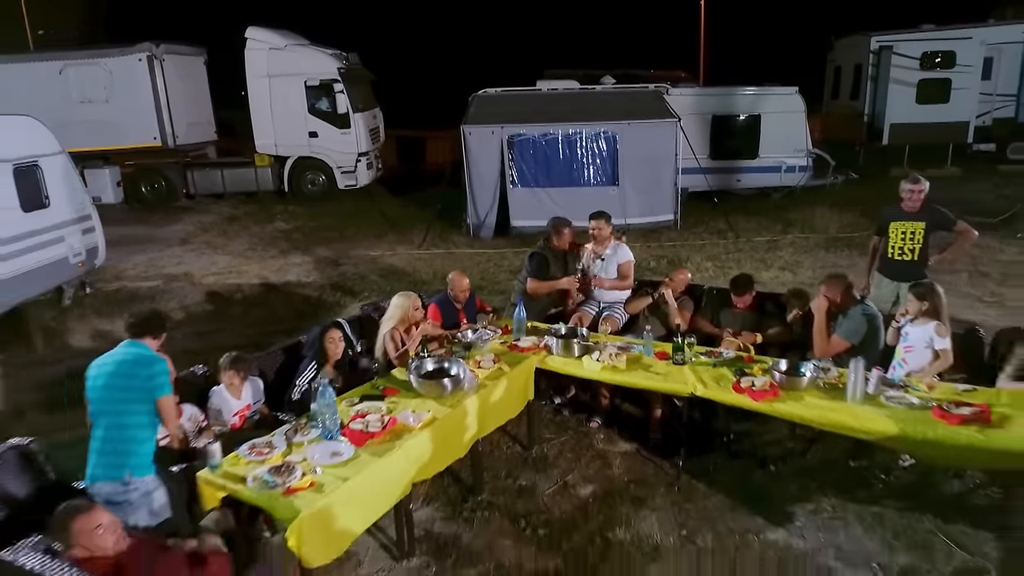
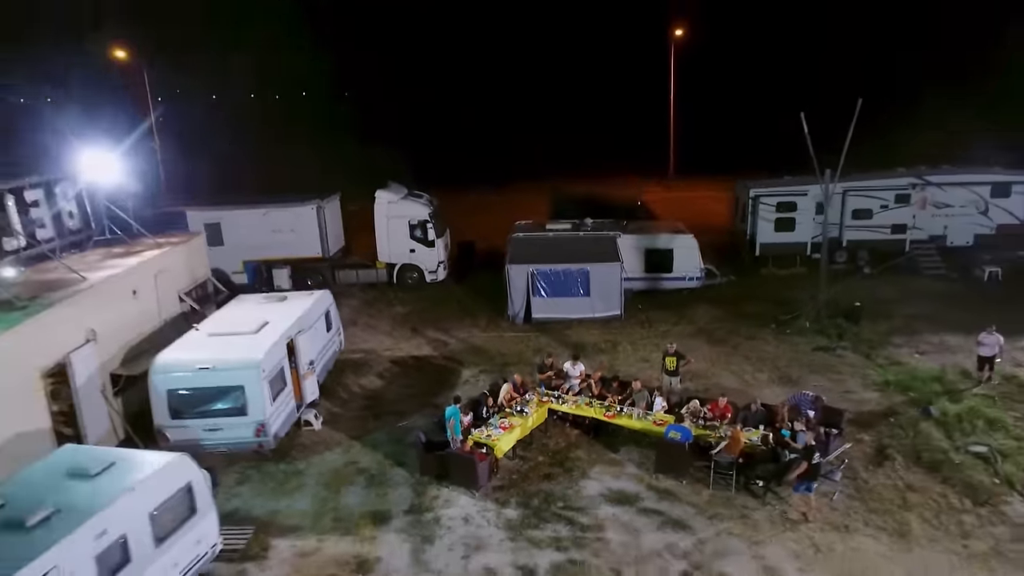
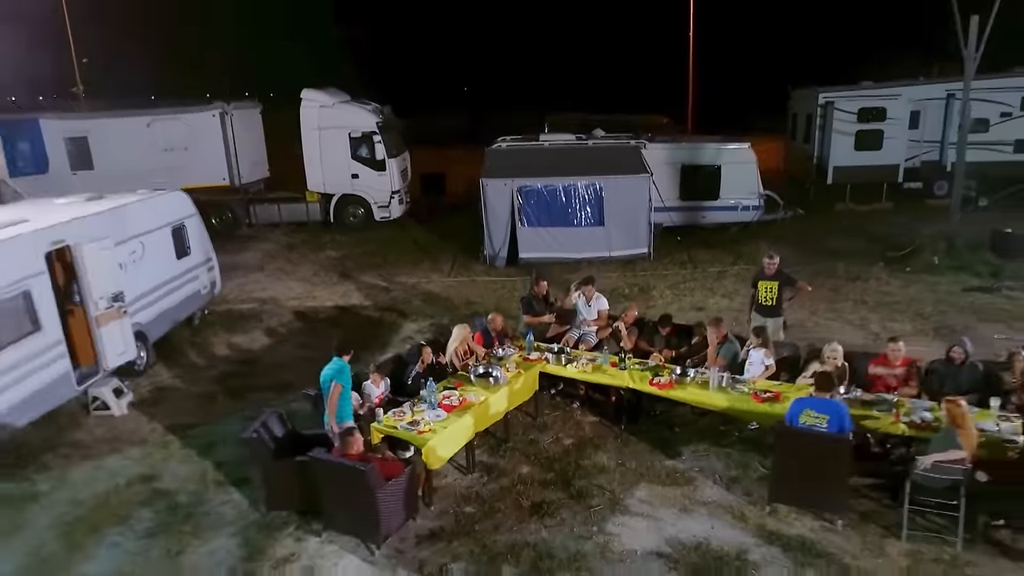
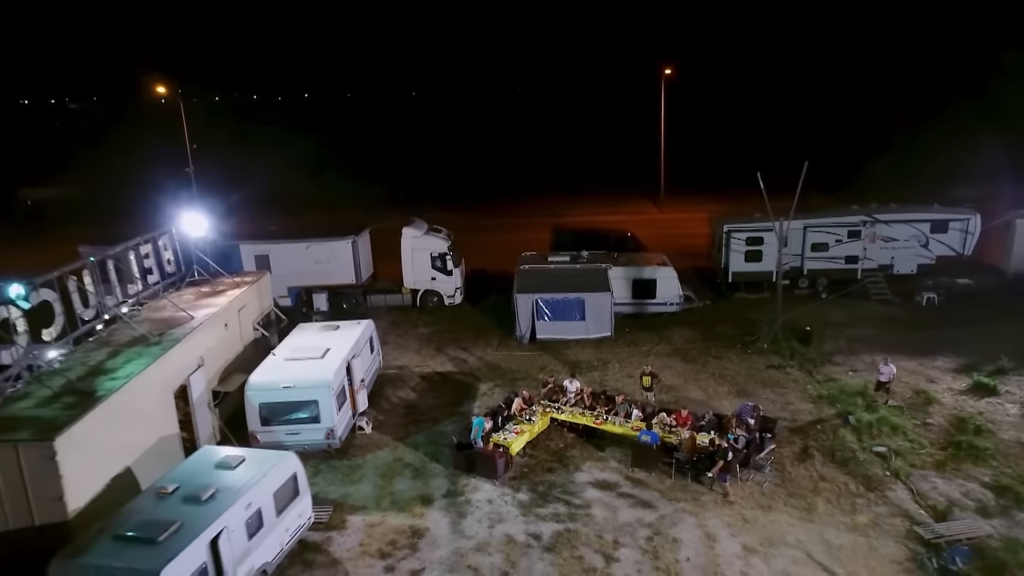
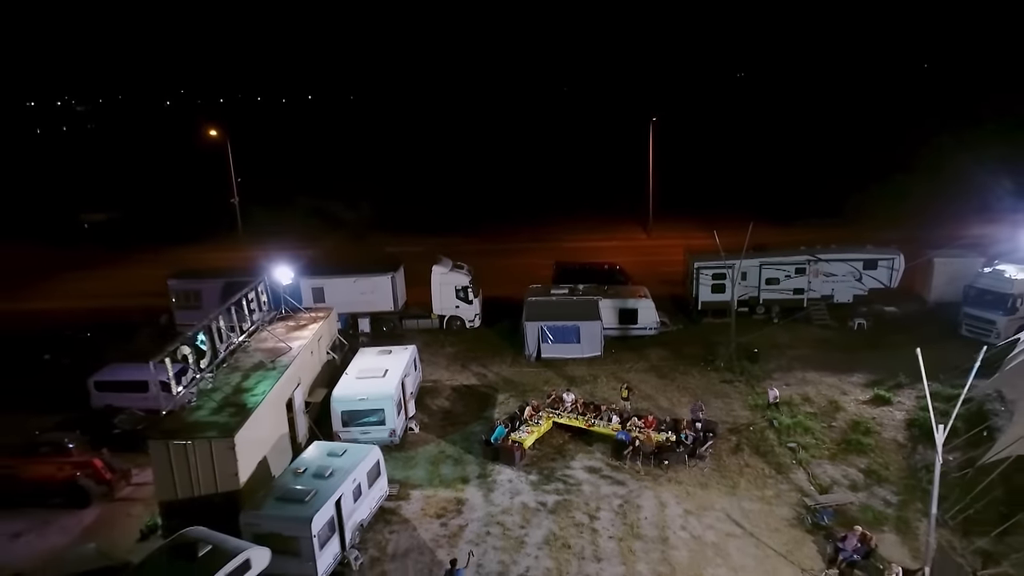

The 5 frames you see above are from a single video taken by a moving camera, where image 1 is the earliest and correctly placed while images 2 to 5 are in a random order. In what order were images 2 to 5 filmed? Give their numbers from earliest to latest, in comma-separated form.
3, 2, 4, 5
